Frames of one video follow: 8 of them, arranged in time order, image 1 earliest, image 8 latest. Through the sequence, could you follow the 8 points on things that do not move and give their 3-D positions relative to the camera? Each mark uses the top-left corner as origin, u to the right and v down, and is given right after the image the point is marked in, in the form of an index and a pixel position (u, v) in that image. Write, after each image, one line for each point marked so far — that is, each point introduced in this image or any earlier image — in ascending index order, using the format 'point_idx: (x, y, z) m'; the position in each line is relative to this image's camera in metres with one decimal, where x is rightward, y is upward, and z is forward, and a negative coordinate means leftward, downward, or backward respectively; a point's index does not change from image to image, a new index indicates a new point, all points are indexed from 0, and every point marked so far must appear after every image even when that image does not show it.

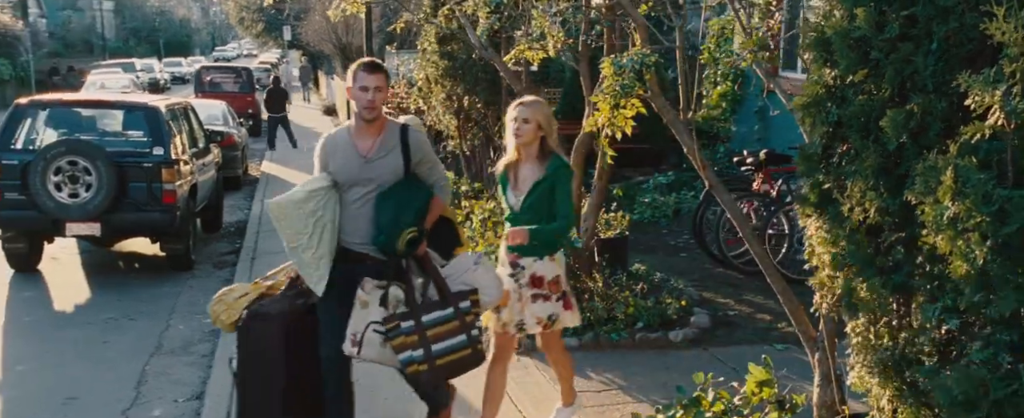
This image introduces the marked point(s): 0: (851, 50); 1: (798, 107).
0: (+1.2, +0.5, +2.8) m
1: (+1.1, +0.4, +3.1) m
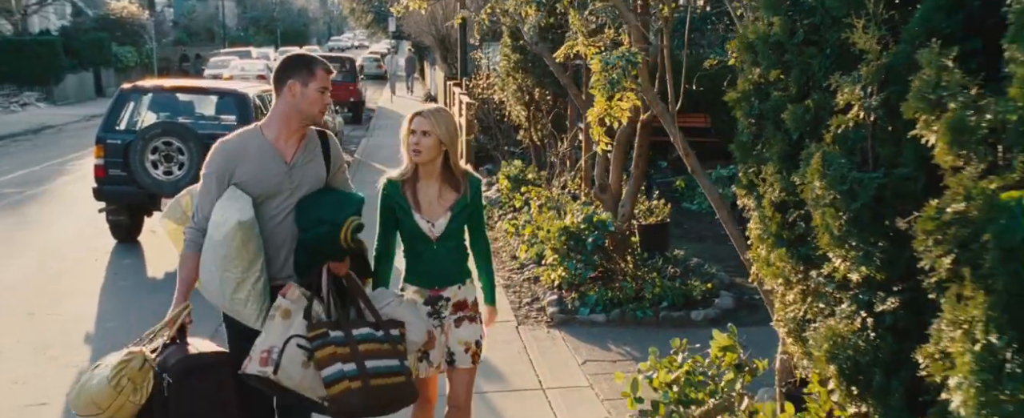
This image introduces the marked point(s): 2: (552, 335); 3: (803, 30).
0: (+1.0, +0.6, +3.3) m
1: (+1.0, +0.5, +3.6) m
2: (+0.3, -1.0, +6.6) m
3: (+1.1, +0.7, +3.2) m
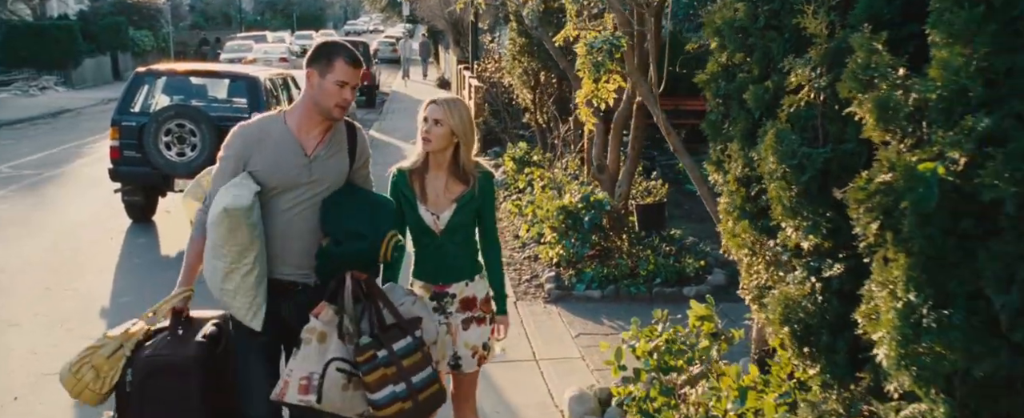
0: (+0.9, +0.7, +3.5) m
1: (+0.9, +0.6, +3.8) m
2: (+0.3, -0.8, +6.8) m
3: (+1.0, +0.8, +3.4) m
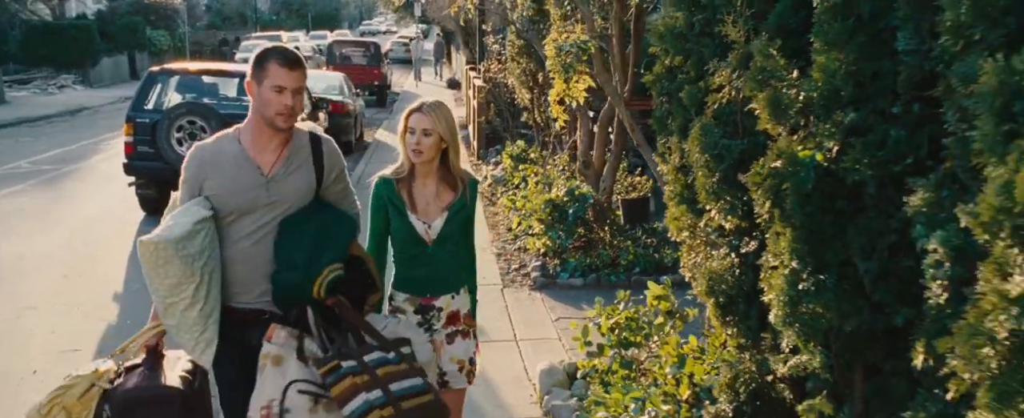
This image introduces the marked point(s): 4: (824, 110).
0: (+0.8, +0.8, +3.9) m
1: (+0.7, +0.6, +4.2) m
2: (+0.2, -0.8, +7.3) m
3: (+0.9, +0.8, +3.8) m
4: (+1.1, +0.3, +2.8) m
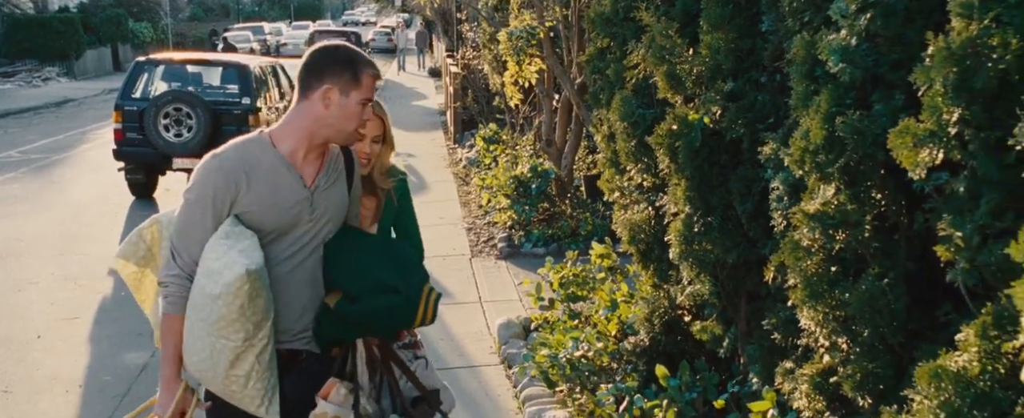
0: (+0.5, +1.0, +4.5) m
1: (+0.4, +0.8, +4.8) m
2: (-0.1, -0.5, +7.9) m
3: (+0.6, +1.0, +4.4) m
4: (+0.8, +0.5, +3.4) m
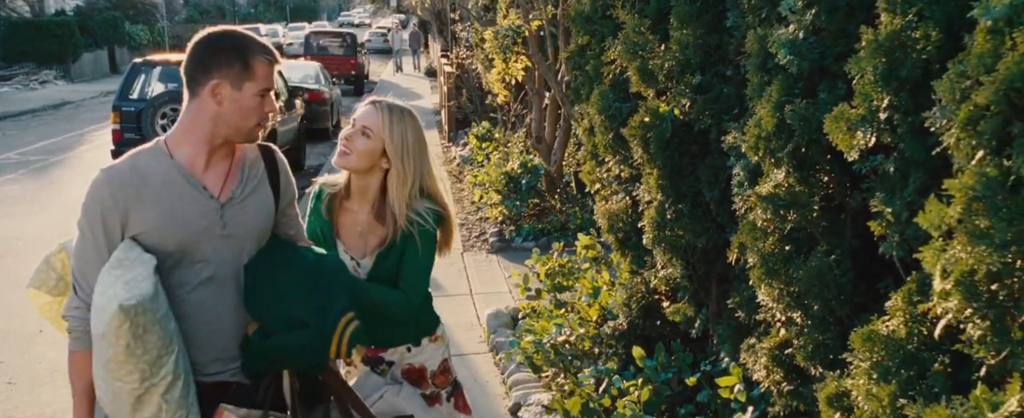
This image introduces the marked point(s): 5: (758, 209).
0: (+0.4, +1.0, +4.7) m
1: (+0.3, +0.9, +5.0) m
2: (-0.2, -0.5, +8.0) m
3: (+0.5, +1.1, +4.6) m
4: (+0.7, +0.6, +3.6) m
5: (+0.8, 0.0, +2.7) m
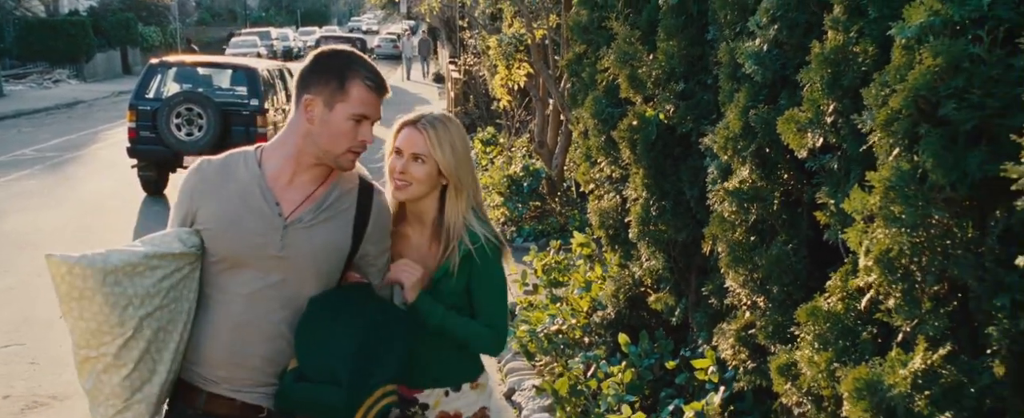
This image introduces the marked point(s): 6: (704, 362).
0: (+0.4, +1.0, +5.0) m
1: (+0.4, +0.9, +5.3) m
2: (-0.2, -0.5, +8.3) m
3: (+0.5, +1.1, +4.9) m
4: (+0.7, +0.6, +3.9) m
5: (+0.8, 0.0, +3.0) m
6: (+0.8, -0.6, +3.5) m
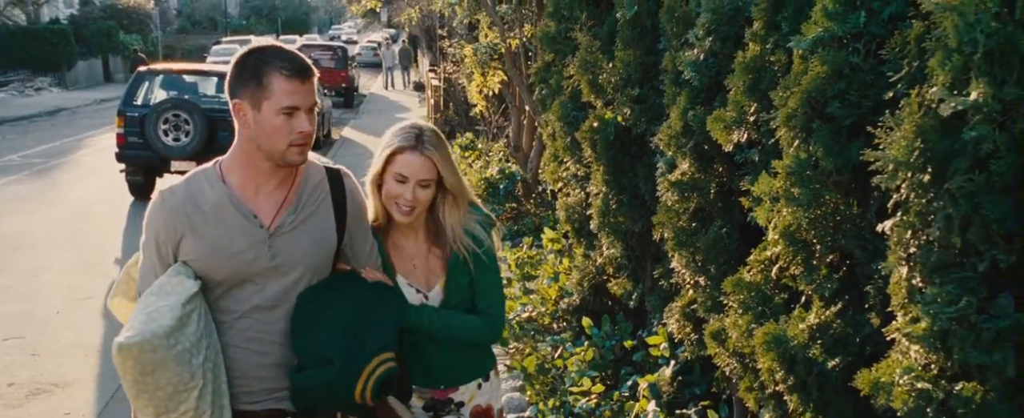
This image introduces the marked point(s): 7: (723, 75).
0: (+0.2, +1.1, +5.4) m
1: (+0.2, +0.9, +5.7) m
2: (-0.5, -0.5, +8.7) m
3: (+0.3, +1.1, +5.3) m
4: (+0.6, +0.6, +4.3) m
5: (+0.6, +0.1, +3.4) m
6: (+0.7, -0.6, +3.9) m
7: (+0.8, +0.5, +3.2) m
